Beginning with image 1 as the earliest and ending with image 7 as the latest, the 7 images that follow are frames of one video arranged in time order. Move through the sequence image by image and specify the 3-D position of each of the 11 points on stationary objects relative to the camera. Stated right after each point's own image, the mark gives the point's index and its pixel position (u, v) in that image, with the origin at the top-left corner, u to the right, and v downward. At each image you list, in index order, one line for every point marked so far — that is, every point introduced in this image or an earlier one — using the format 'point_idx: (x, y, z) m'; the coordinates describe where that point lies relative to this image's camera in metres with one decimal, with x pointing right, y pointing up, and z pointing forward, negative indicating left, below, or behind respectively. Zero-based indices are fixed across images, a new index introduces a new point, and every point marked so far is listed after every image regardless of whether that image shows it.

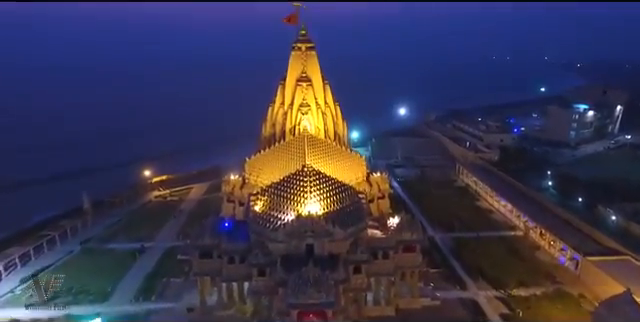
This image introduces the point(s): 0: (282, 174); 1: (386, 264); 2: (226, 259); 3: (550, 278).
0: (-1.2, -0.4, +17.4) m
1: (+1.6, -2.5, +13.6) m
2: (-2.2, -2.3, +13.3) m
3: (+7.1, -3.6, +17.2) m
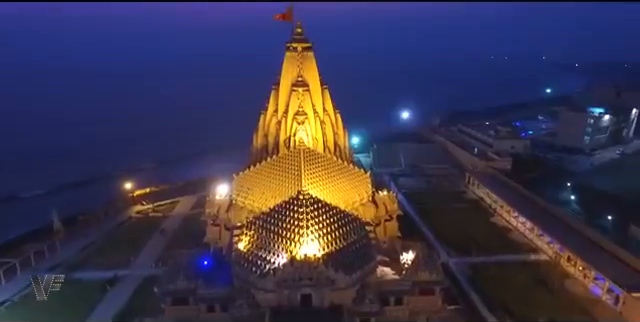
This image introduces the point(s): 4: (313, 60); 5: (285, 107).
0: (-1.3, -0.9, +15.0) m
1: (+1.6, -3.0, +11.1) m
2: (-2.3, -2.8, +10.9) m
3: (+7.0, -4.1, +14.8) m
4: (-0.2, +3.3, +18.6) m
5: (-1.2, +1.8, +18.5) m
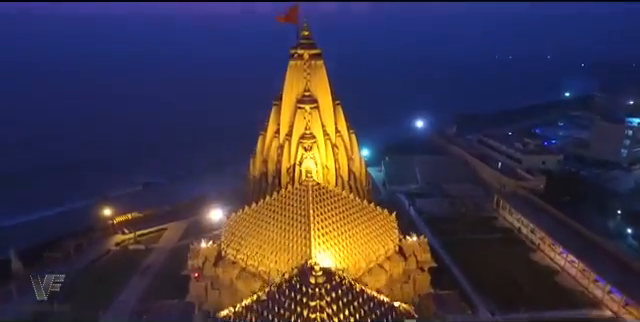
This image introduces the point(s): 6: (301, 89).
0: (-1.0, -1.8, +11.5) m
1: (+1.9, -3.9, +7.6) m
2: (-2.0, -3.7, +7.4) m
3: (+7.3, -5.0, +11.3) m
4: (+0.1, +2.4, +15.1) m
5: (-0.8, +0.9, +15.0) m
6: (-0.5, +1.9, +14.9) m
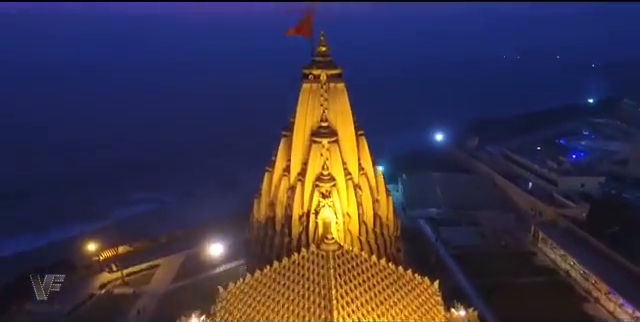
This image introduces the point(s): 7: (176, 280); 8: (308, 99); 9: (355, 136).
0: (-0.6, -2.8, +8.6) m
1: (+2.2, -4.9, +4.7) m
2: (-1.7, -4.7, +4.5) m
3: (+7.7, -6.0, +8.3) m
4: (+0.5, +1.4, +12.3) m
5: (-0.4, -0.1, +12.1) m
6: (-0.1, +0.9, +12.0) m
7: (-4.8, -4.0, +18.8) m
8: (-0.3, +1.3, +12.1) m
9: (+0.7, +0.5, +12.4) m
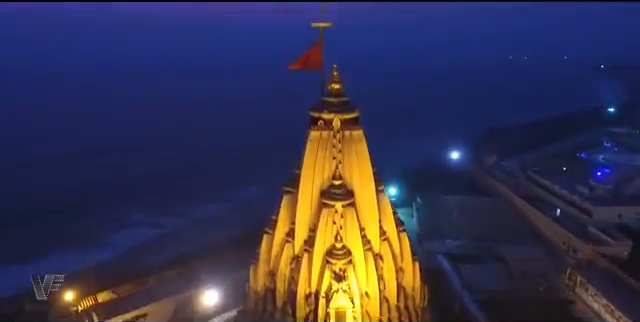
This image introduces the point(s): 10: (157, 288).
0: (-0.4, -4.0, +6.2) m
1: (+2.3, -6.0, +2.2) m
2: (-1.5, -5.9, +2.1) m
3: (+7.8, -7.1, +5.8) m
4: (+0.7, +0.3, +9.8) m
5: (-0.2, -1.2, +9.7) m
6: (+0.2, -0.2, +9.6) m
7: (-4.6, -5.1, +16.4) m
8: (-0.1, +0.2, +9.6) m
9: (+0.9, -0.6, +10.0) m
10: (-5.6, -4.3, +19.3) m
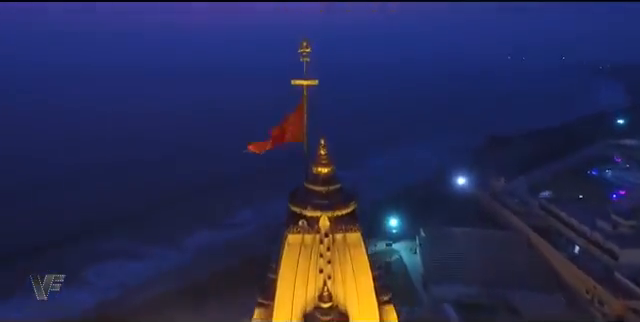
0: (-0.6, -5.4, +3.6) m
1: (+2.1, -7.5, -0.3) m
2: (-1.8, -7.3, -0.4) m
3: (+7.6, -8.6, +3.3) m
4: (+0.5, -1.1, +7.3) m
5: (-0.4, -2.7, +7.2) m
6: (-0.1, -1.6, +7.1) m
7: (-4.8, -6.5, +13.9) m
8: (-0.3, -1.2, +7.1) m
9: (+0.7, -2.0, +7.4) m
10: (-5.8, -5.7, +16.8) m
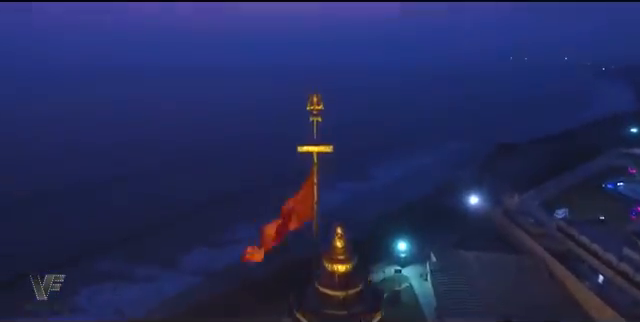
0: (-0.5, -6.3, +1.9) m
1: (+2.2, -8.4, -2.0) m
2: (-1.6, -8.2, -2.2) m
3: (+7.8, -9.5, +1.5) m
4: (+0.7, -2.0, +5.5) m
5: (-0.3, -3.6, +5.4) m
6: (+0.1, -2.6, +5.3) m
7: (-4.6, -7.5, +12.1) m
8: (-0.2, -2.1, +5.4) m
9: (+0.9, -2.9, +5.7) m
10: (-5.6, -6.7, +15.1) m
